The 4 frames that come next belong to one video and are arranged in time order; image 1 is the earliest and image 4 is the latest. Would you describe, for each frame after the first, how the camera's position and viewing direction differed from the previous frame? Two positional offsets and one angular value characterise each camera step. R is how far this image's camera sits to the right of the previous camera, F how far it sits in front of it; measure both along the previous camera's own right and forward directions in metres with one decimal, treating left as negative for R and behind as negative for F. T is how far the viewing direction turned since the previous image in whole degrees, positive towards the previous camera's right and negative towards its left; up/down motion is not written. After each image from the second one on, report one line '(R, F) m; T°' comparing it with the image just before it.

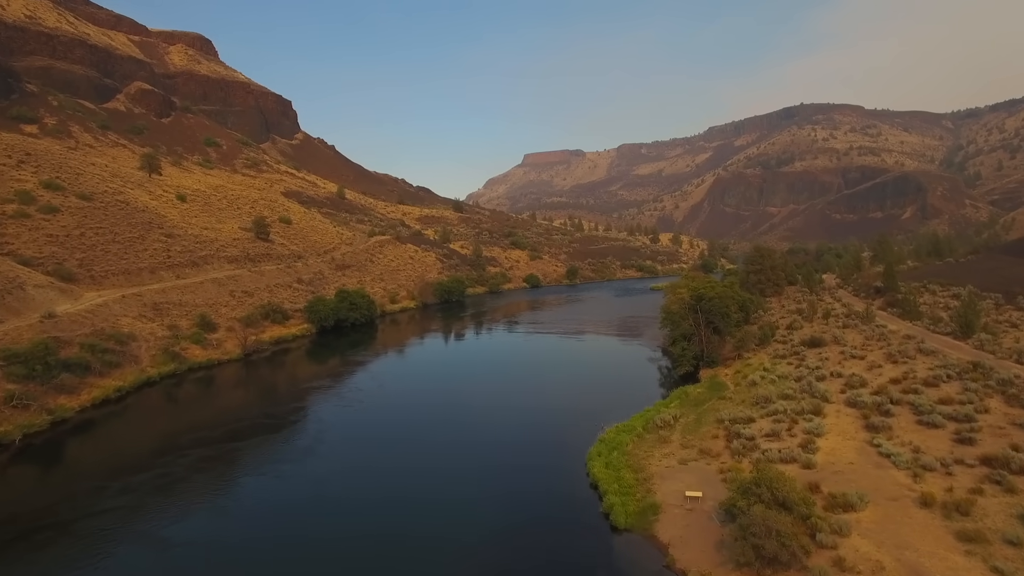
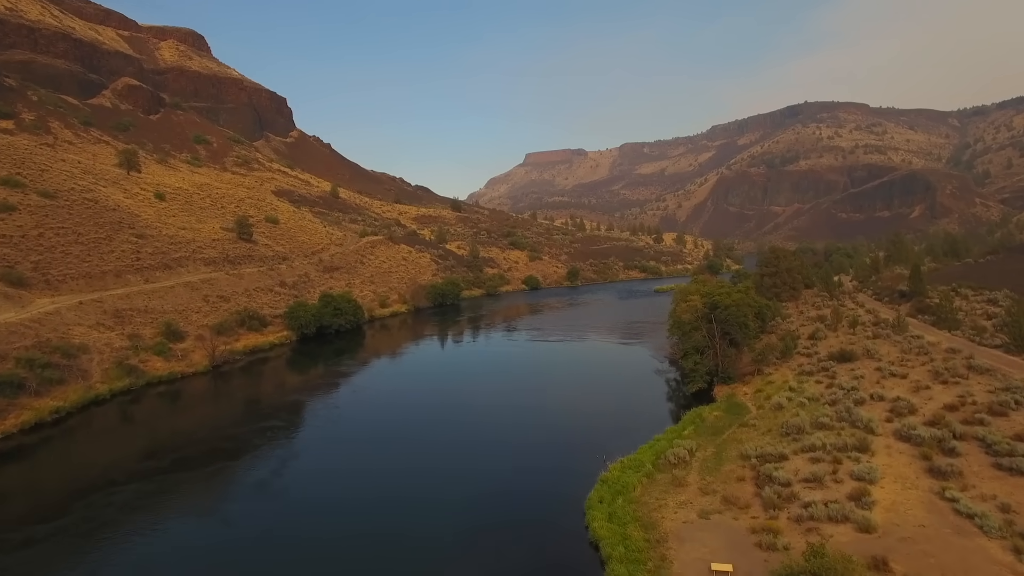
(+0.5, +3.2) m; 0°
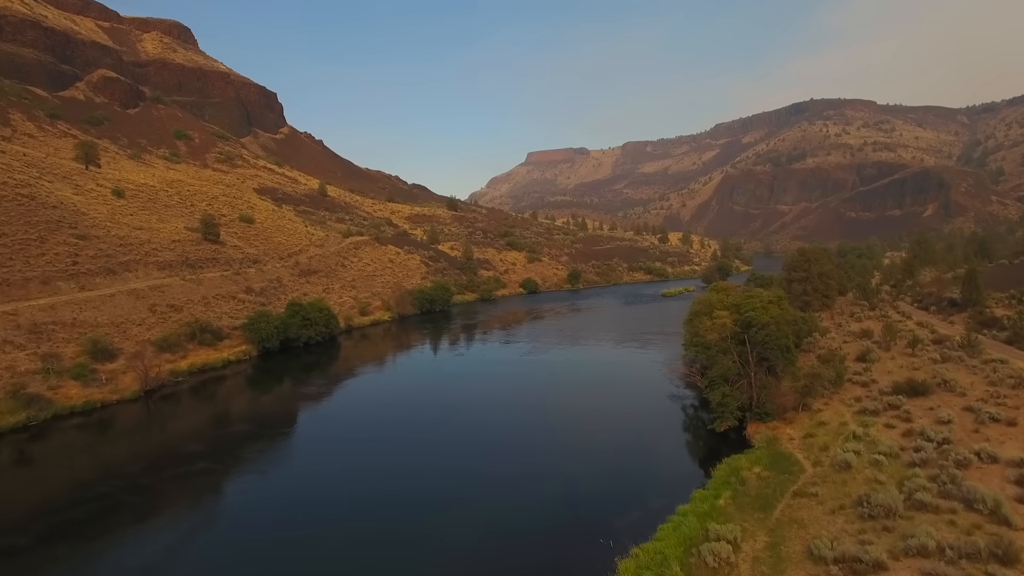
(+0.8, +5.3) m; 0°
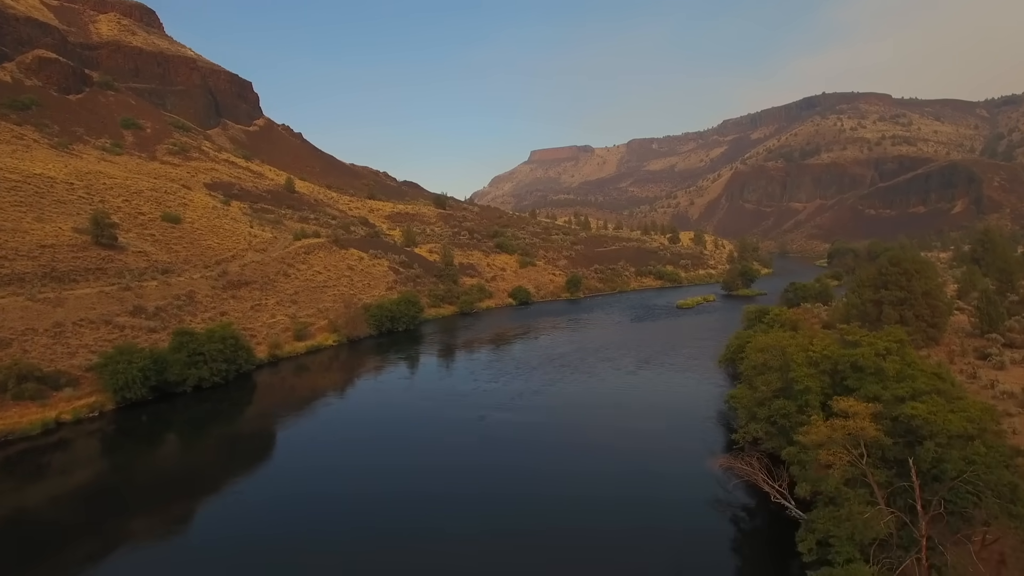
(+2.0, +11.2) m; -1°
